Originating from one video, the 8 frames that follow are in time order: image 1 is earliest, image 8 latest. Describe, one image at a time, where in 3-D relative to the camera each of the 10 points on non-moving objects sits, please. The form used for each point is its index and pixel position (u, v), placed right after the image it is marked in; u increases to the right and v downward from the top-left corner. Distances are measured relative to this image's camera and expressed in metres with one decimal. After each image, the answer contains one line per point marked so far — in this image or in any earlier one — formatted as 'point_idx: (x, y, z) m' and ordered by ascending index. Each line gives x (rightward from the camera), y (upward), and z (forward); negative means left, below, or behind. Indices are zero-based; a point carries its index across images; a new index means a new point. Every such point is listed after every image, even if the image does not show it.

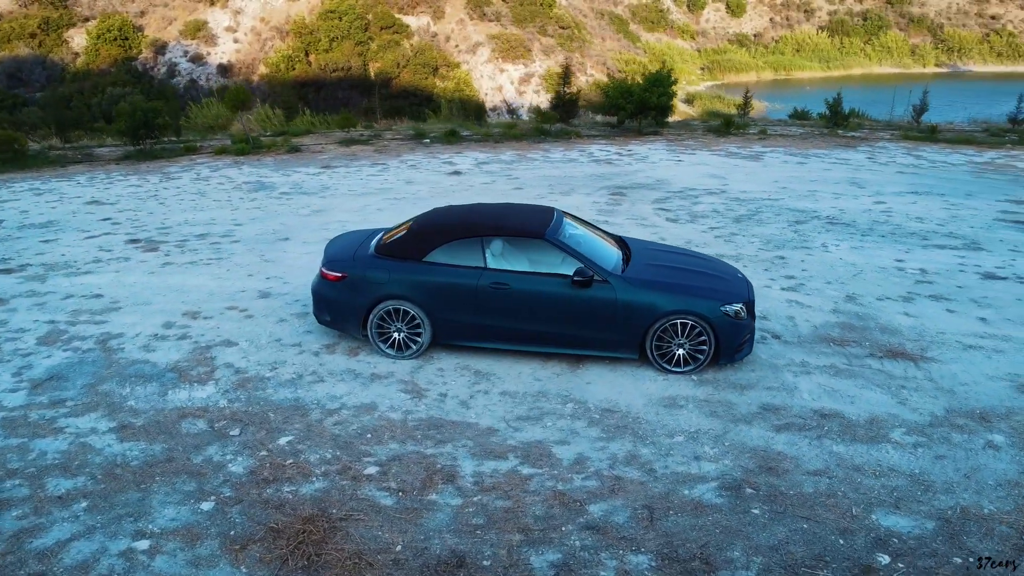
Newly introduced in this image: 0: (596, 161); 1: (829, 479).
0: (+1.8, +2.7, +17.0) m
1: (+2.0, -1.2, +5.0) m
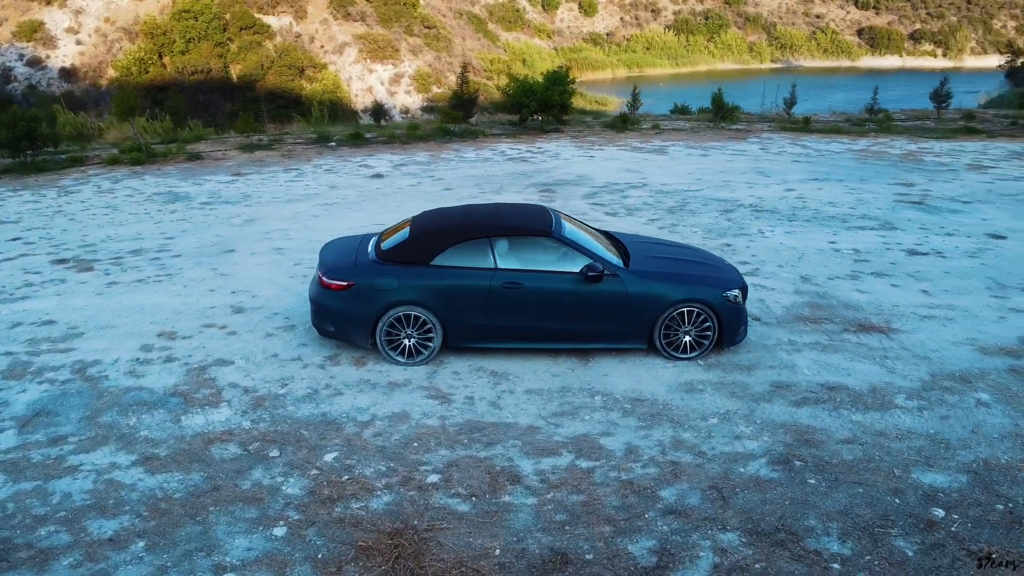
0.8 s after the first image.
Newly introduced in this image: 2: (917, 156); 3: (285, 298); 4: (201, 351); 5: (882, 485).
0: (0.0, +2.8, +17.2) m
1: (+2.4, -1.1, +5.4) m
2: (+9.0, +2.9, +17.7) m
3: (-2.3, -0.1, +8.1) m
4: (-2.6, -0.5, +6.8) m
5: (+2.3, -1.2, +4.9) m
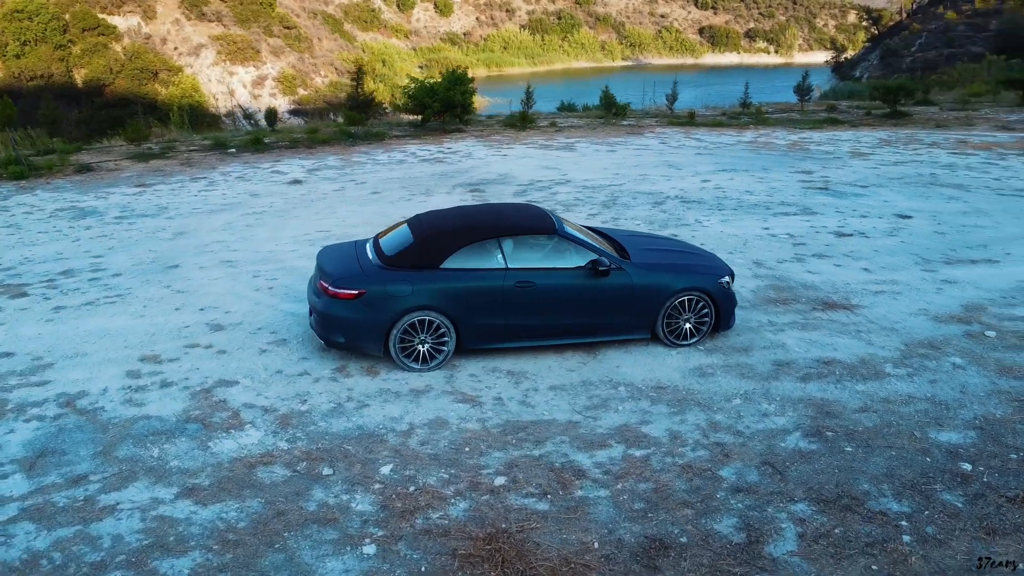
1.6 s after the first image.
0: (-1.8, +2.8, +17.0) m
1: (+2.7, -0.9, +5.9) m
2: (+6.9, +3.4, +19.0) m
3: (-2.4, -0.2, +7.7) m
4: (-2.5, -0.7, +6.4) m
5: (+2.7, -1.1, +5.4) m
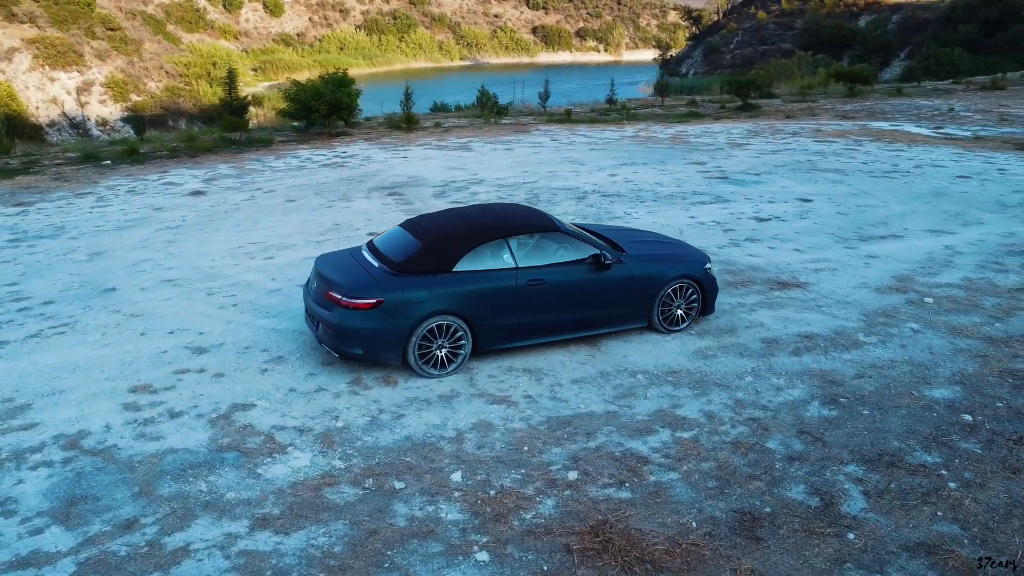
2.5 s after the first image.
0: (-3.9, +2.6, +16.6) m
1: (+2.9, -0.7, +6.4) m
2: (+4.3, +3.8, +20.1) m
3: (-2.5, -0.4, +7.3) m
4: (-2.3, -0.8, +6.0) m
5: (+3.0, -0.9, +6.0) m
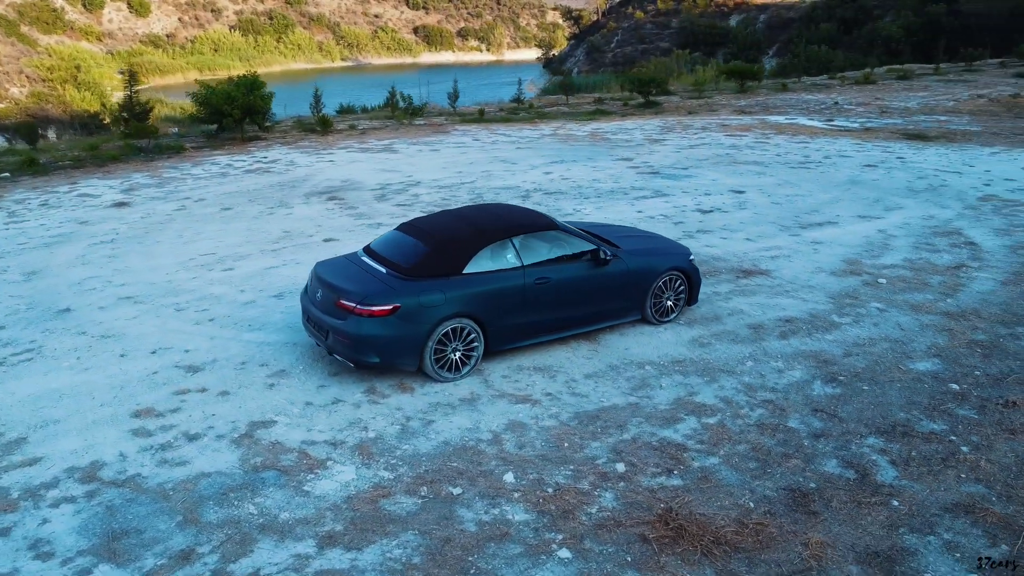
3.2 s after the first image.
0: (-5.2, +2.4, +15.9) m
1: (+3.0, -0.6, +6.9) m
2: (+2.3, +3.9, +20.6) m
3: (-2.5, -0.5, +7.0) m
4: (-2.1, -0.9, +5.7) m
5: (+3.2, -0.7, +6.4) m
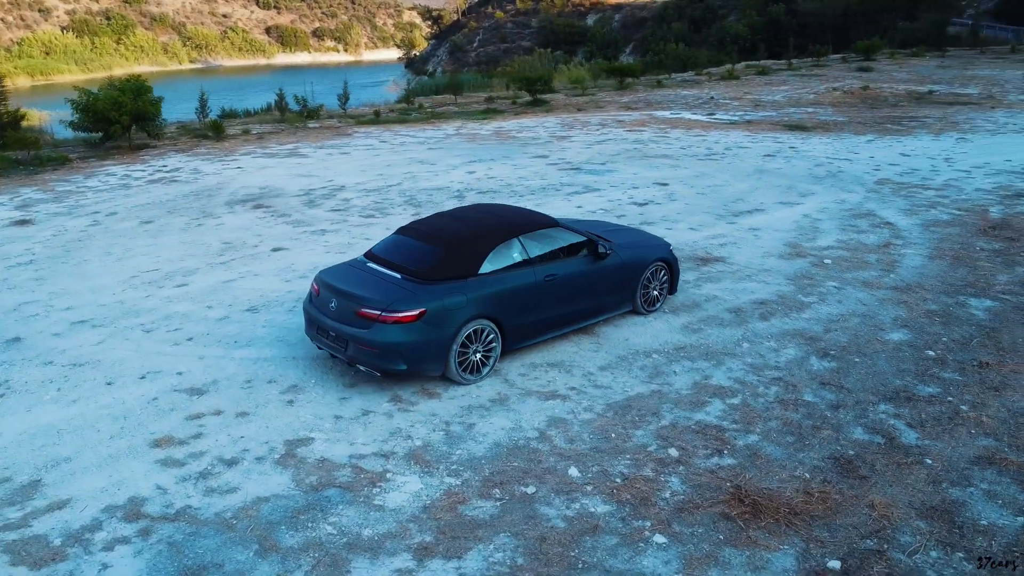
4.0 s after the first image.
0: (-6.7, +2.0, +15.0) m
1: (+3.0, -0.4, +7.4) m
2: (-0.2, +4.0, +20.8) m
3: (-2.4, -0.6, +6.6) m
4: (-1.8, -1.0, +5.4) m
5: (+3.3, -0.5, +7.0) m
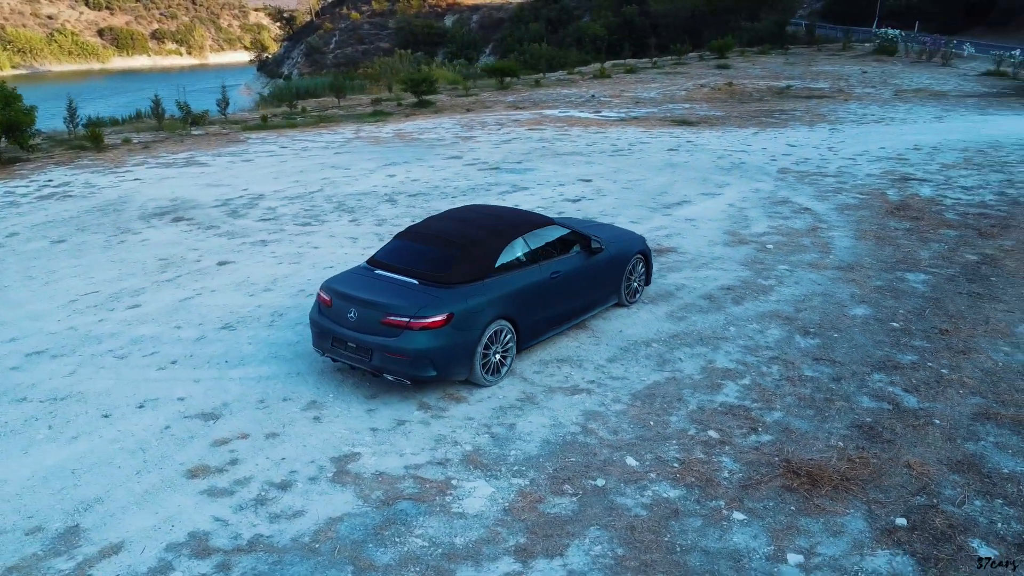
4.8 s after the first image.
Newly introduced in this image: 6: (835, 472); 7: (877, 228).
0: (-8.1, +1.6, +13.8) m
1: (+2.9, -0.2, +7.9) m
2: (-2.7, +3.9, +20.6) m
3: (-2.2, -0.8, +6.2) m
4: (-1.4, -1.1, +5.2) m
5: (+3.3, -0.3, +7.6) m
6: (+2.0, -1.2, +5.1) m
7: (+5.0, +0.8, +10.9) m
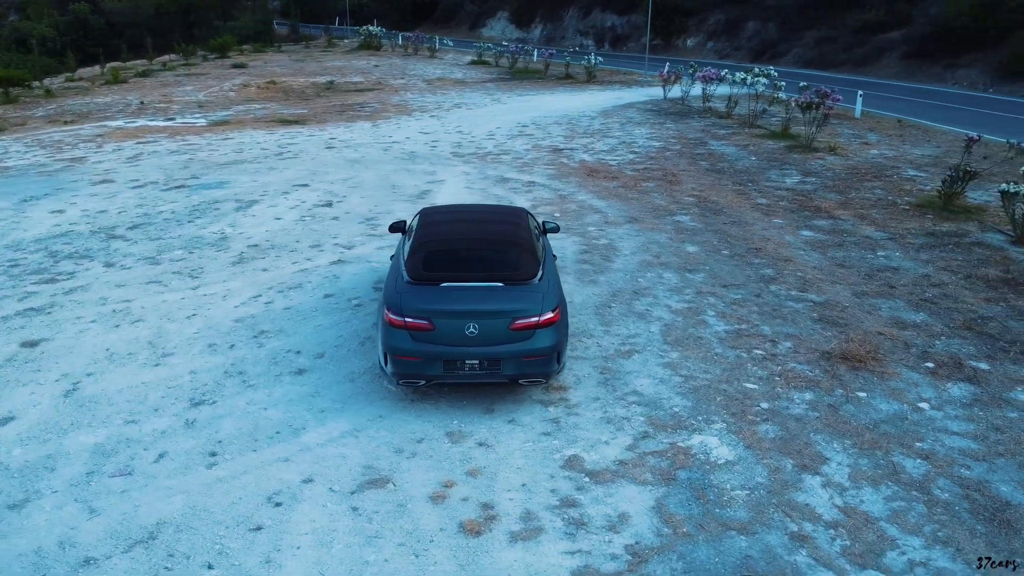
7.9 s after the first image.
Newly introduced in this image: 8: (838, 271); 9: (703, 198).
0: (-10.7, -0.4, +7.8) m
1: (+1.8, +0.4, +9.6) m
2: (-10.8, +2.5, +16.3) m
3: (-1.2, -1.1, +5.2) m
4: (+0.1, -1.2, +4.9) m
5: (+2.3, +0.4, +9.5) m
6: (+2.9, -0.5, +6.8) m
7: (+1.5, +1.6, +13.1) m
8: (+3.7, +0.2, +8.9) m
9: (+3.0, +1.4, +12.4) m
